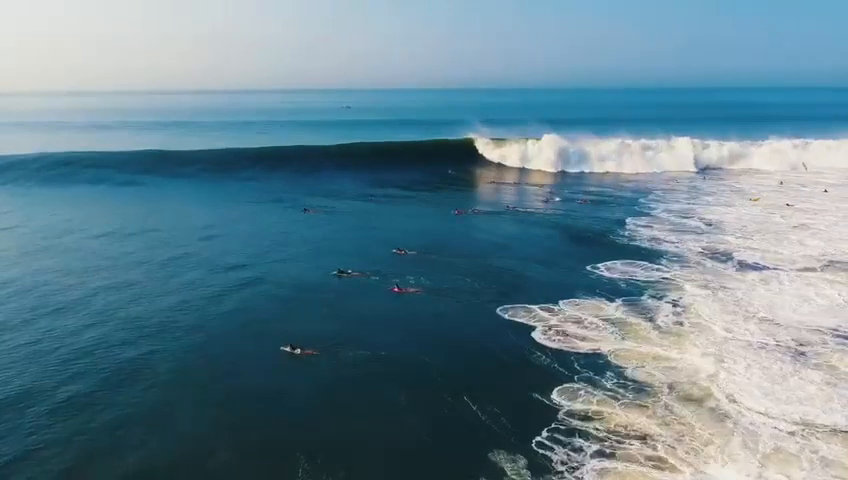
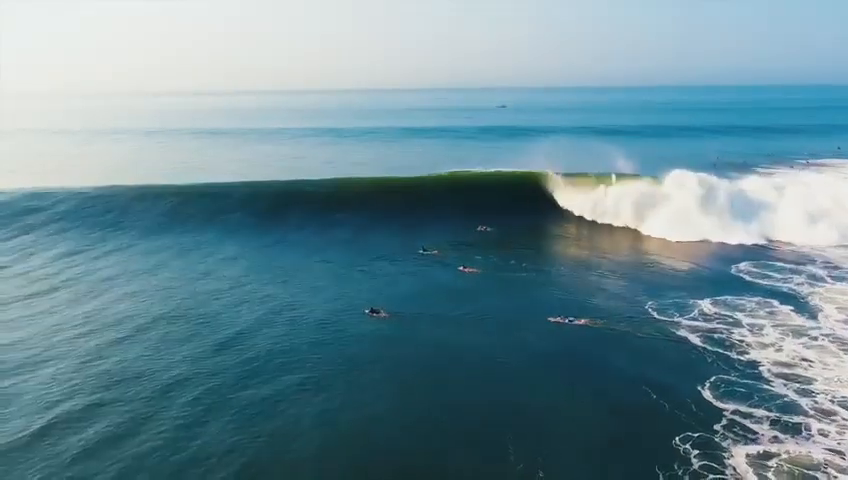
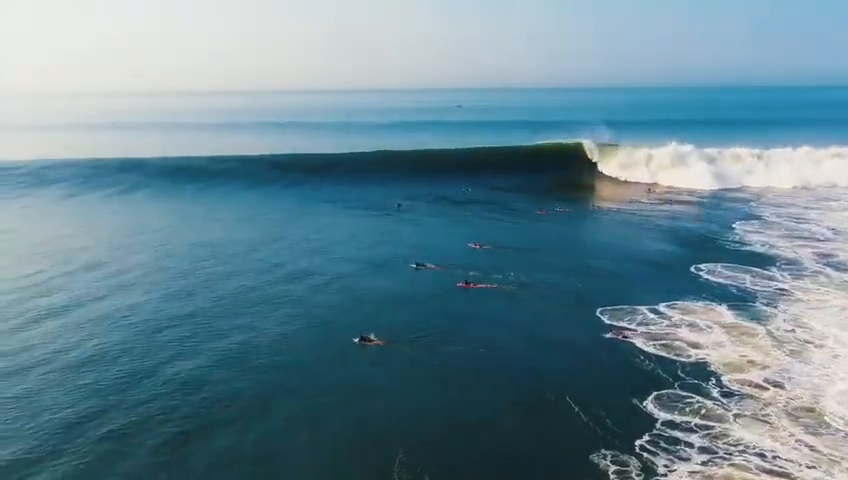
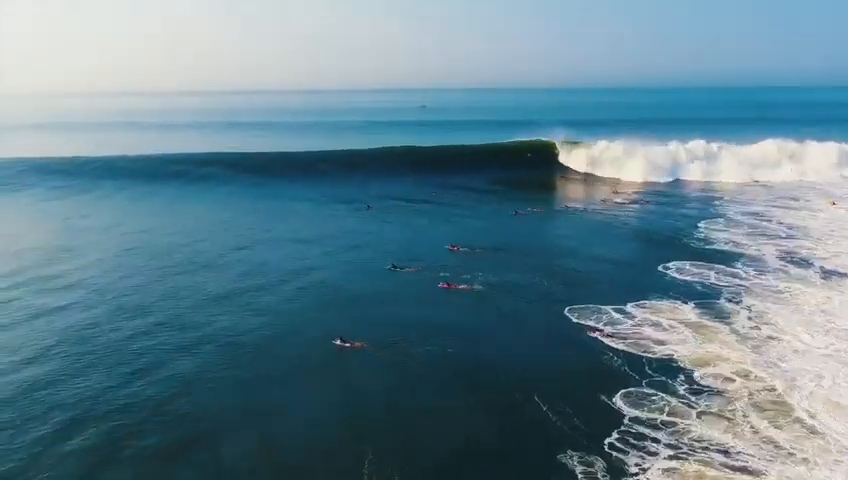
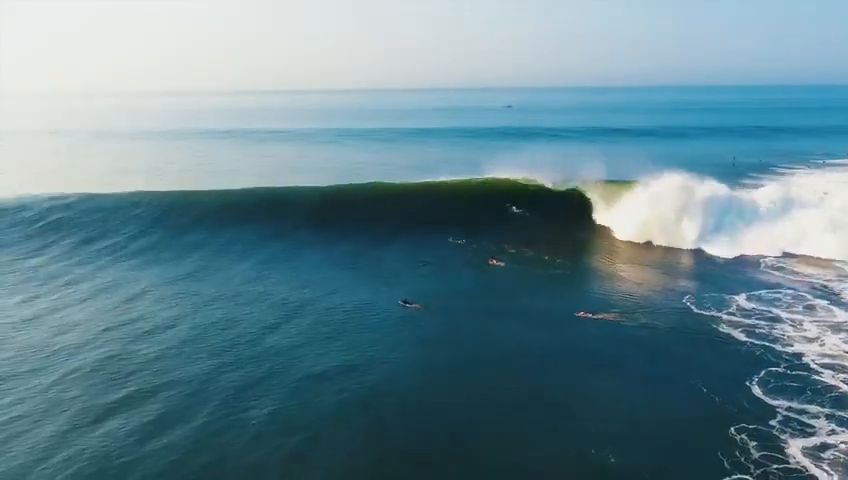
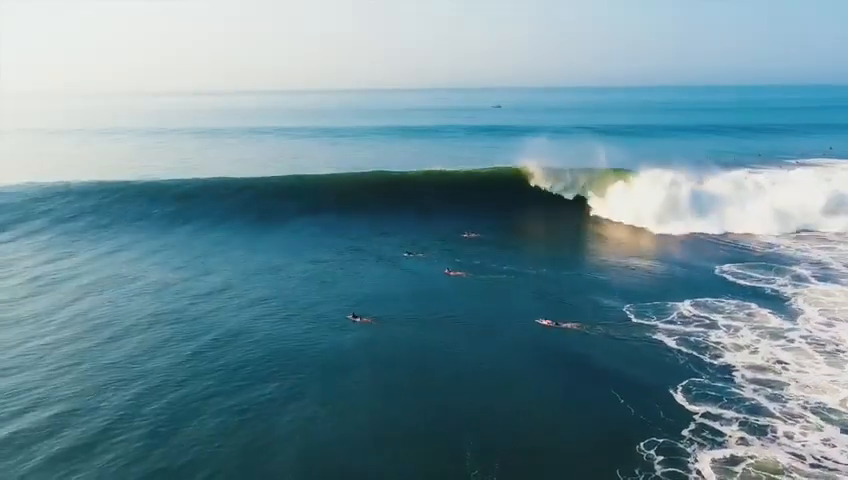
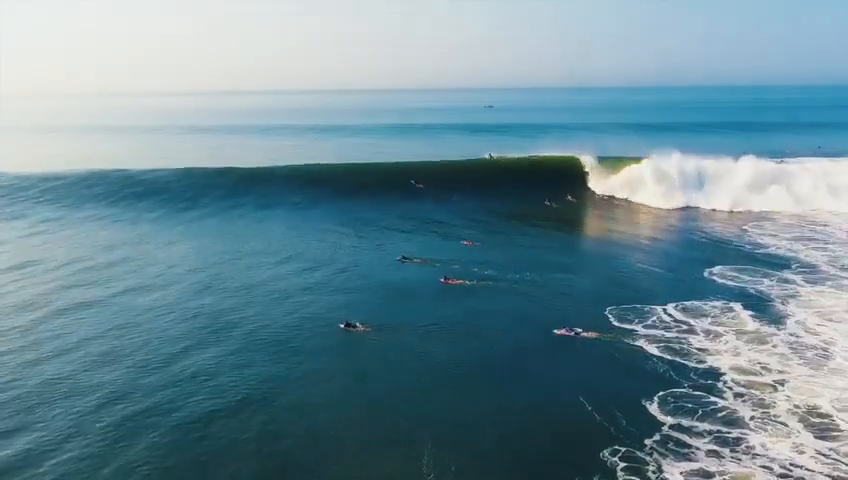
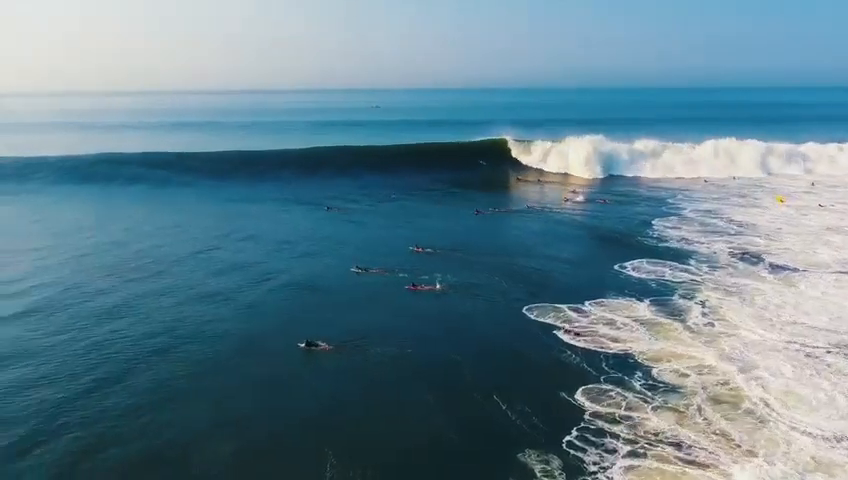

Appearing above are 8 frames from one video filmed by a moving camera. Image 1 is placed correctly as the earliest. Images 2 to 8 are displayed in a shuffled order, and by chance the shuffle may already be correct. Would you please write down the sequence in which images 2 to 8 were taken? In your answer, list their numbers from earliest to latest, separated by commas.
8, 4, 3, 7, 6, 2, 5
